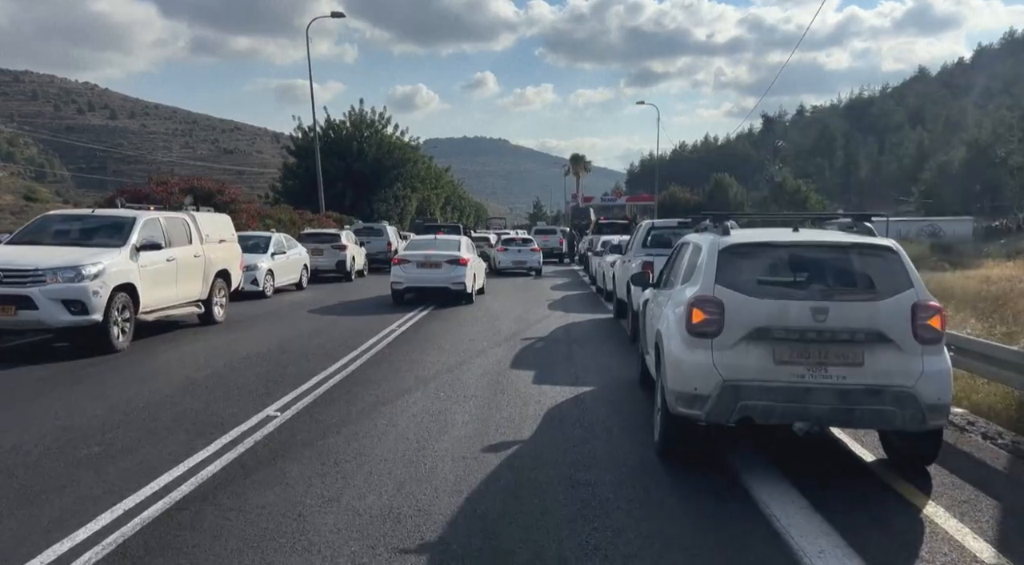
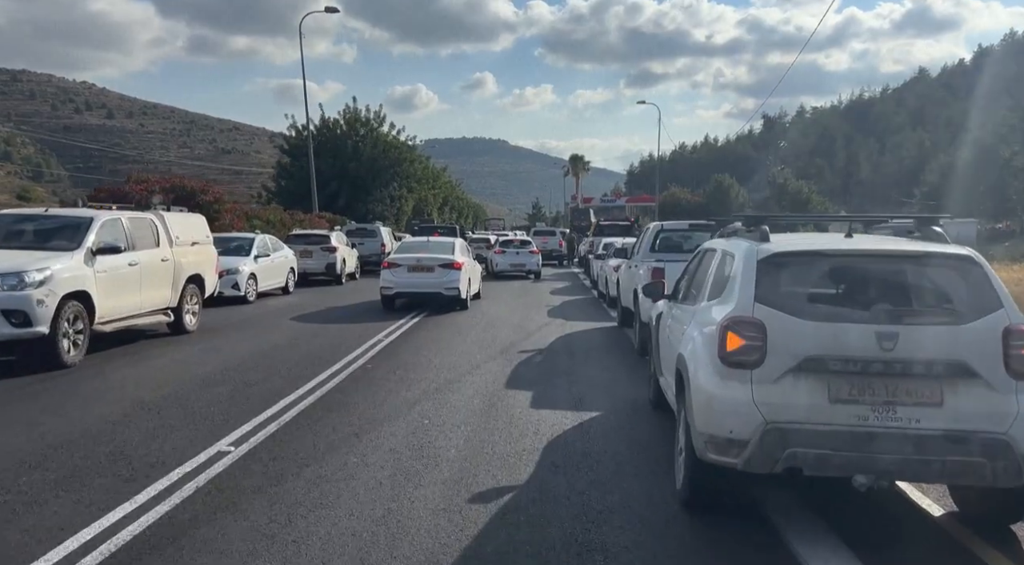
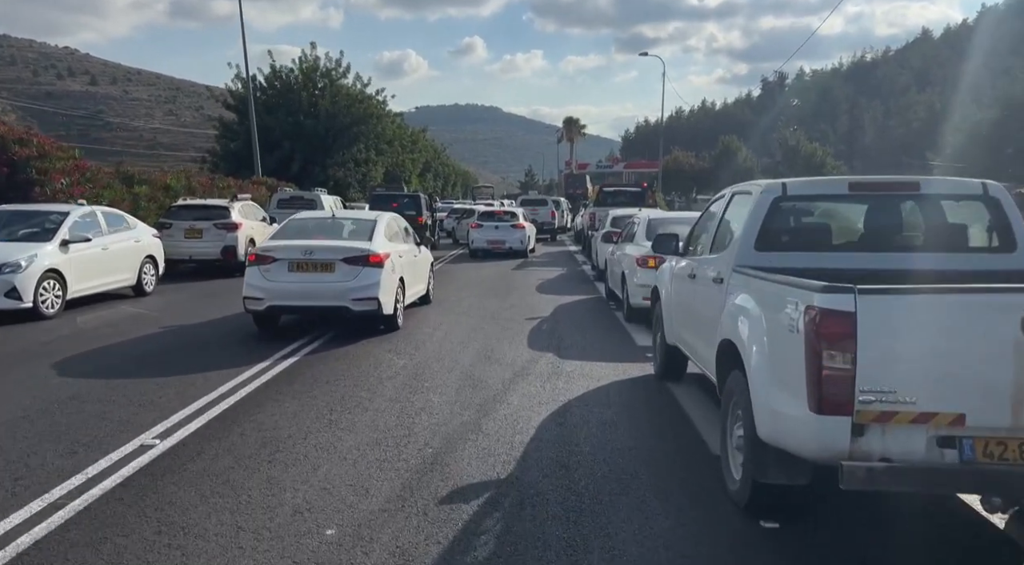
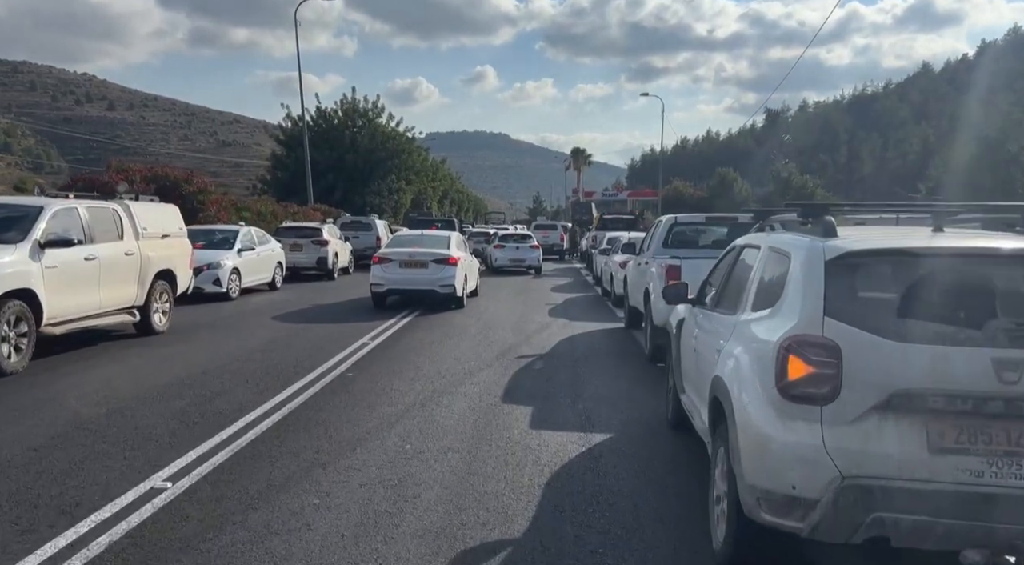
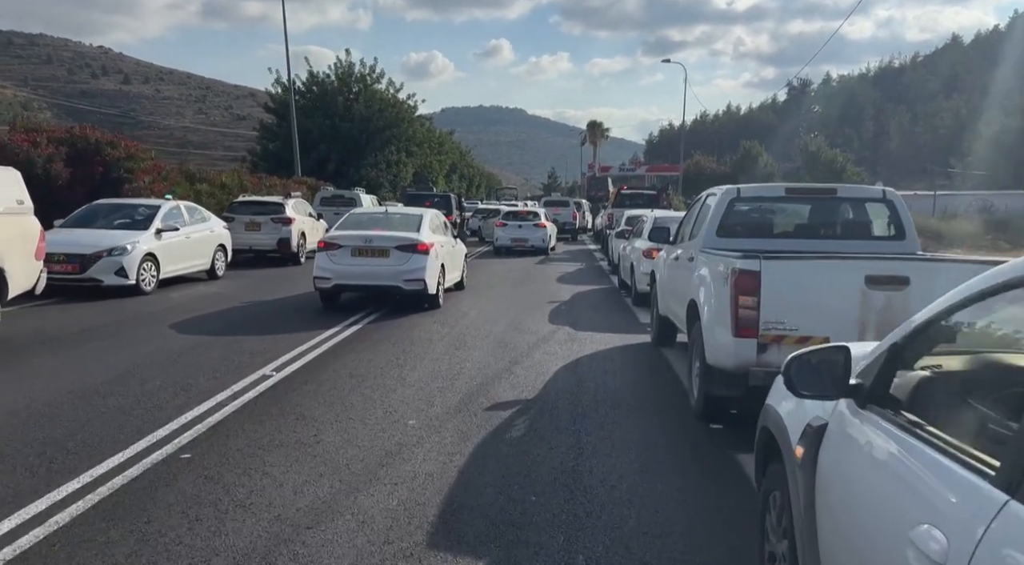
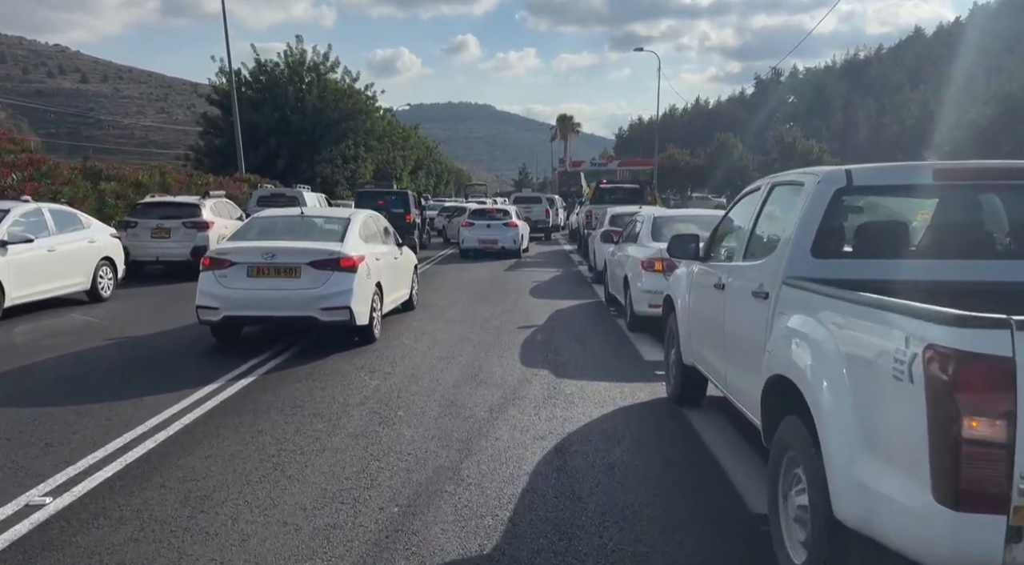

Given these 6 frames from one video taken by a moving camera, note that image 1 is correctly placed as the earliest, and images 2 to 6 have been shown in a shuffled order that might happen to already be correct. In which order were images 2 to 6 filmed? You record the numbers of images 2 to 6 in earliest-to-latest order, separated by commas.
2, 4, 5, 3, 6
